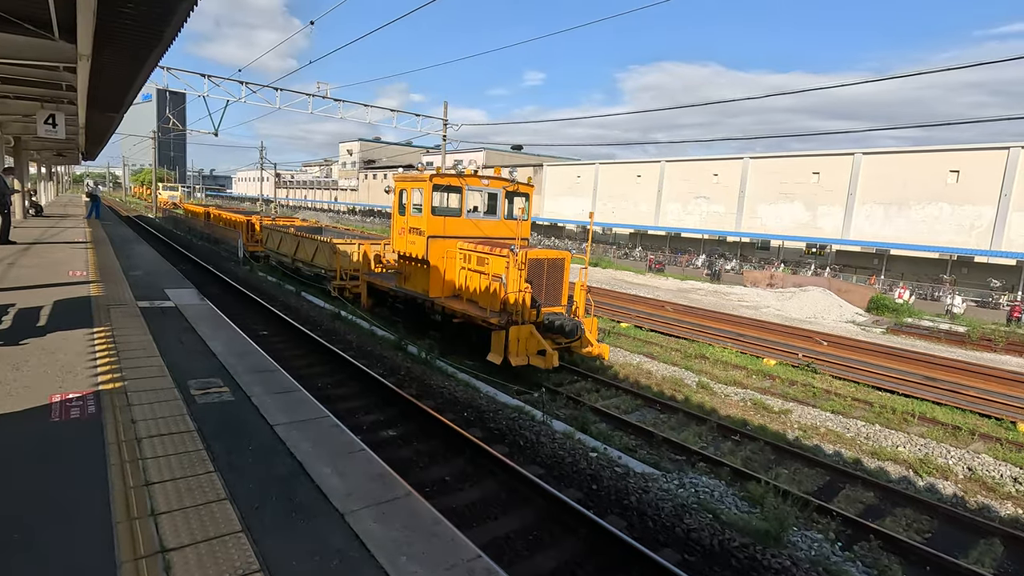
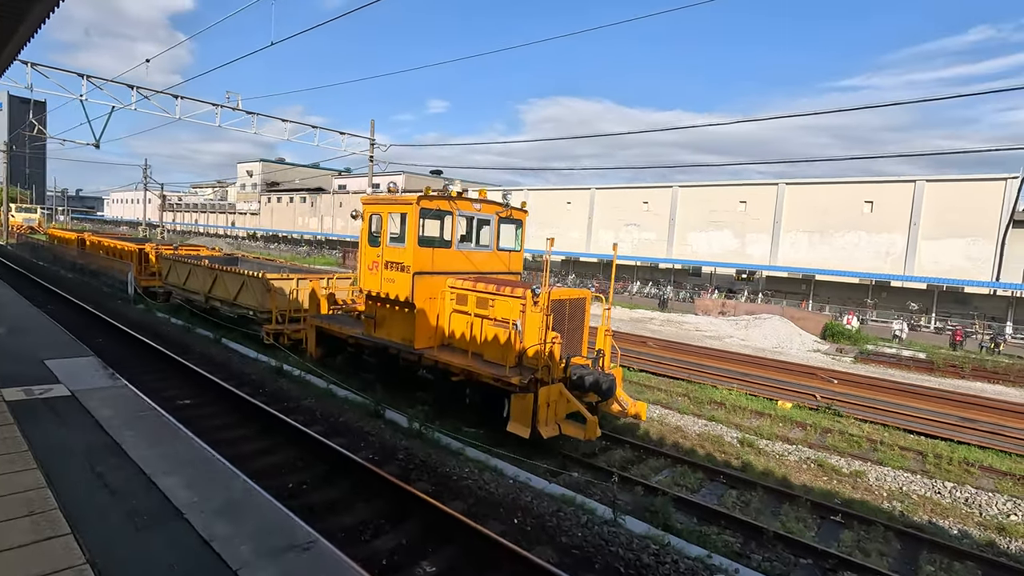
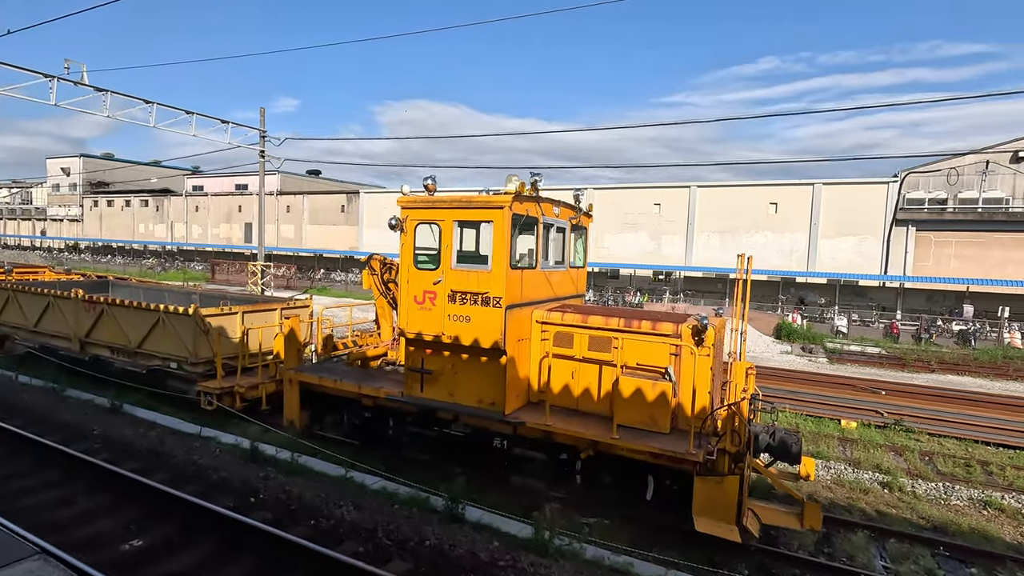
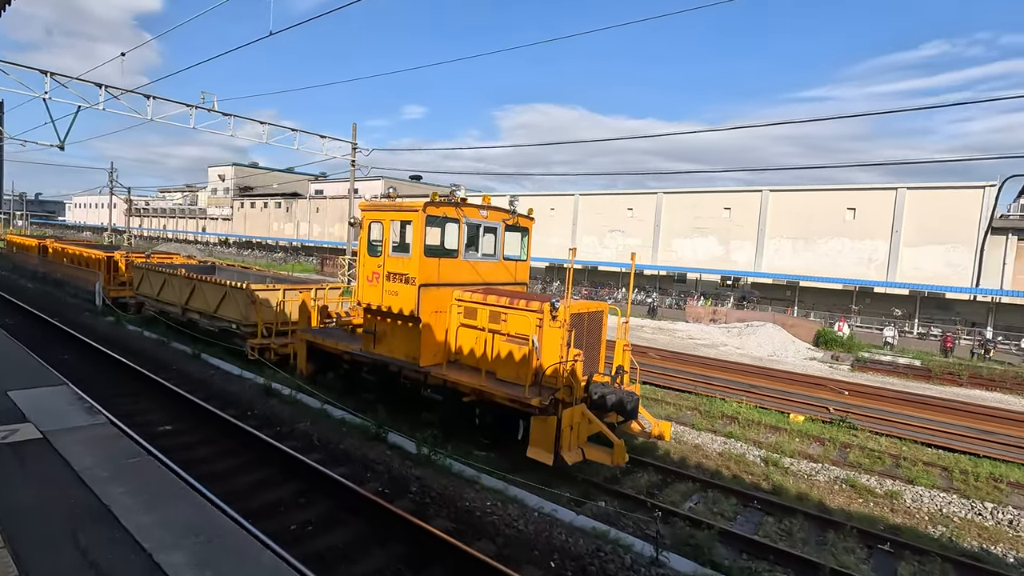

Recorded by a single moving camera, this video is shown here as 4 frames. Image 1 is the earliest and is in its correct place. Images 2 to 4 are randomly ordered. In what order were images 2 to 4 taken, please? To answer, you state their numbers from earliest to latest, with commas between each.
2, 4, 3
